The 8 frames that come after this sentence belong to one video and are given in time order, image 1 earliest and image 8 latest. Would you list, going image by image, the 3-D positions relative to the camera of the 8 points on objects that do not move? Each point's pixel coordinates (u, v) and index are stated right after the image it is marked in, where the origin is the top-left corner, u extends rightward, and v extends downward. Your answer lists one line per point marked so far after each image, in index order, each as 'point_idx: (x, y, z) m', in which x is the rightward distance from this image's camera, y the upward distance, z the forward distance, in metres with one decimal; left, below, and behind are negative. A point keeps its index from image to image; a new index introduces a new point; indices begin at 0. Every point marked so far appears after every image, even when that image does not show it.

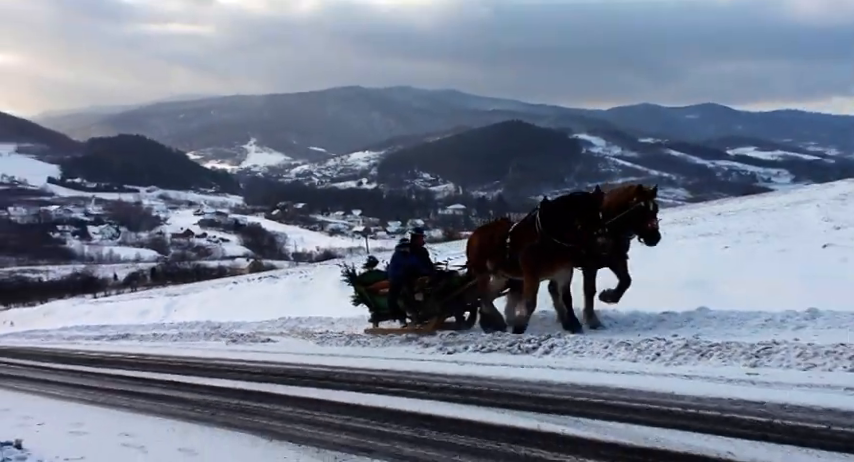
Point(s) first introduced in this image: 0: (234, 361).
0: (-2.4, -1.6, +8.2) m
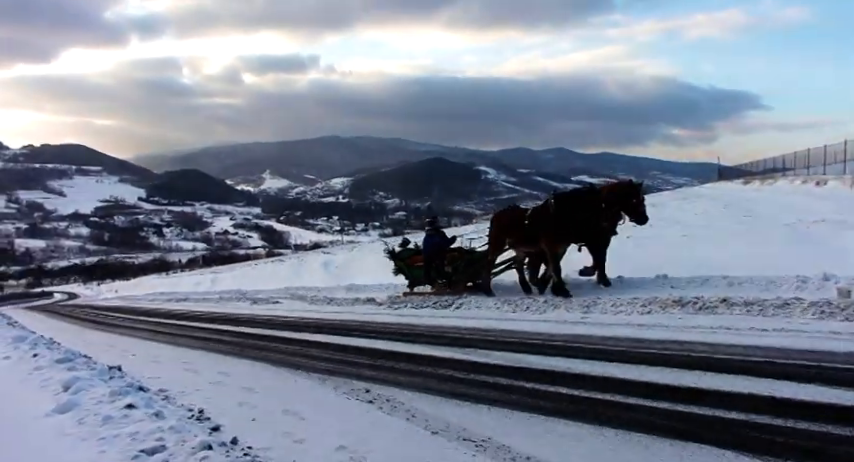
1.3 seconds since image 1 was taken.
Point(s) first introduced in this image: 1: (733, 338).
0: (-3.1, -1.5, +12.2) m
1: (+3.1, -1.1, +7.1) m
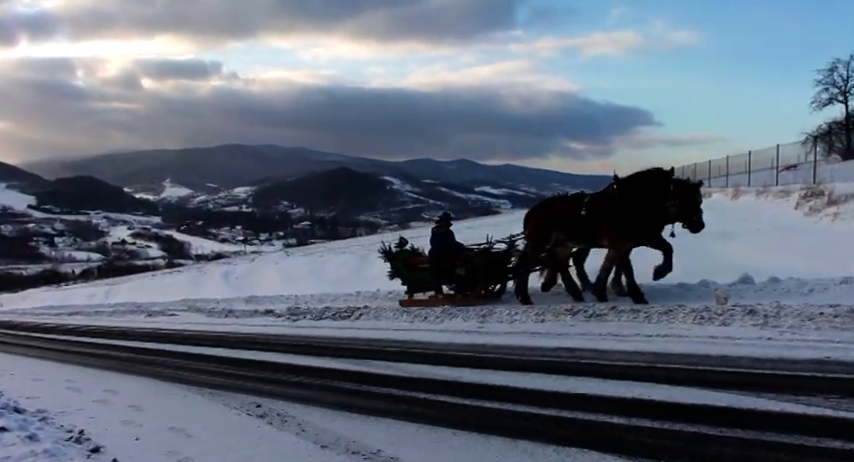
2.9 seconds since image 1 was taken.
0: (-4.7, -1.7, +11.7) m
1: (+2.0, -1.2, +7.3) m
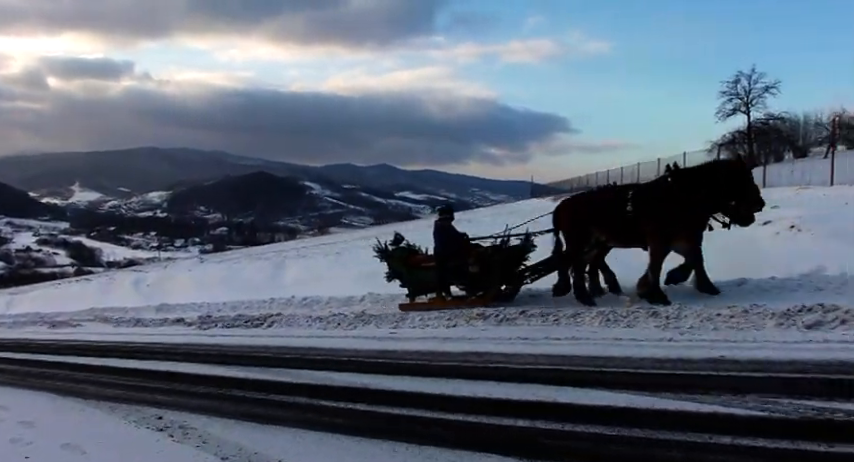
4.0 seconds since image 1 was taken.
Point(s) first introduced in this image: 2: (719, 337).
0: (-5.9, -1.8, +11.2) m
1: (+1.0, -1.2, +7.3) m
2: (+3.0, -1.1, +7.1) m
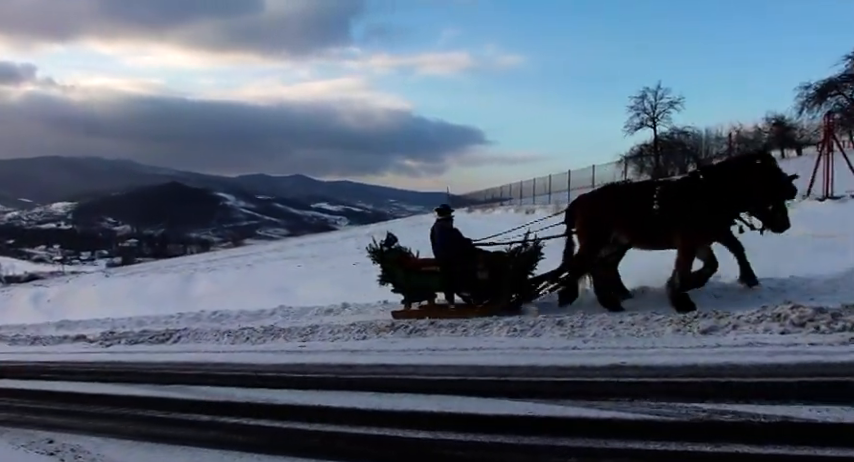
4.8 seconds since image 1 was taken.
0: (-7.2, -2.0, +10.5) m
1: (+0.1, -1.3, +7.3) m
2: (+2.0, -1.2, +7.3) m
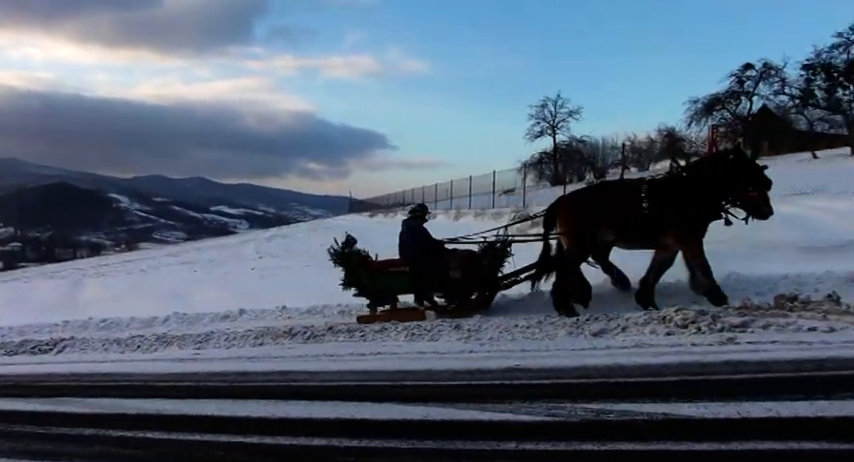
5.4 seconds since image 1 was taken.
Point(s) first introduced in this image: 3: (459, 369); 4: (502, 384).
0: (-8.6, -2.0, +9.5) m
1: (-1.0, -1.4, +7.3) m
2: (+1.0, -1.3, +7.5) m
3: (+0.3, -1.4, +6.9) m
4: (+0.7, -1.5, +6.6) m
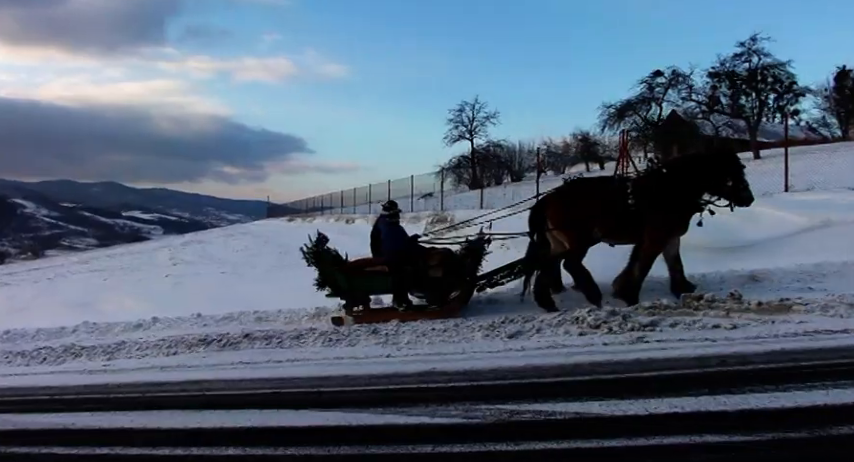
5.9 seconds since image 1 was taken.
0: (-9.7, -2.2, +8.7) m
1: (-1.9, -1.5, +7.2) m
2: (+0.1, -1.3, +7.6) m
3: (-0.5, -1.4, +7.0) m
4: (-0.1, -1.5, +6.7) m
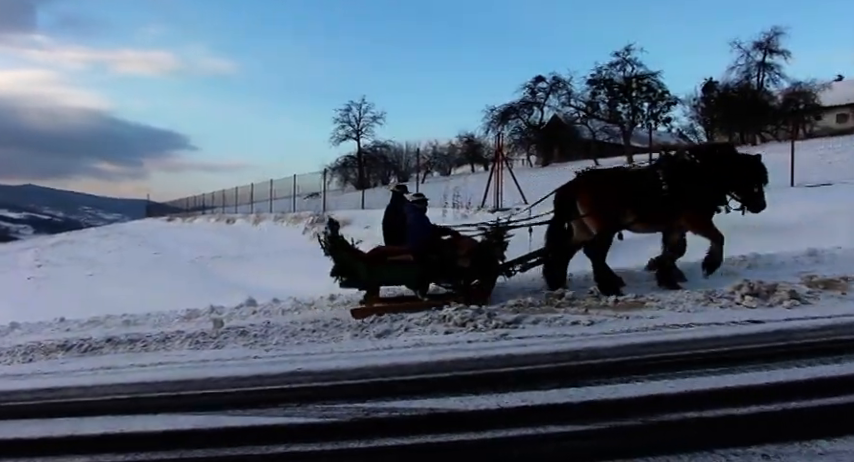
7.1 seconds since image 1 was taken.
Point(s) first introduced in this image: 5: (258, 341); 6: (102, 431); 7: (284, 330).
0: (-11.2, -2.1, +7.8) m
1: (-3.3, -1.5, +7.2) m
2: (-1.4, -1.3, +7.8) m
3: (-1.9, -1.5, +7.1) m
4: (-1.5, -1.6, +6.9) m
5: (-1.9, -1.3, +8.1) m
6: (-2.8, -1.7, +6.0) m
7: (-1.7, -1.2, +8.5) m
